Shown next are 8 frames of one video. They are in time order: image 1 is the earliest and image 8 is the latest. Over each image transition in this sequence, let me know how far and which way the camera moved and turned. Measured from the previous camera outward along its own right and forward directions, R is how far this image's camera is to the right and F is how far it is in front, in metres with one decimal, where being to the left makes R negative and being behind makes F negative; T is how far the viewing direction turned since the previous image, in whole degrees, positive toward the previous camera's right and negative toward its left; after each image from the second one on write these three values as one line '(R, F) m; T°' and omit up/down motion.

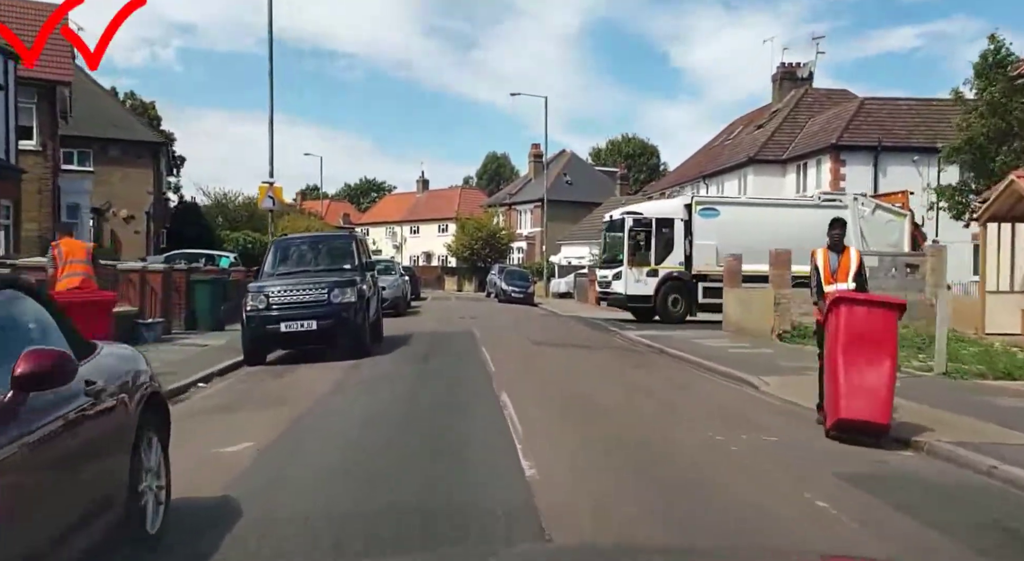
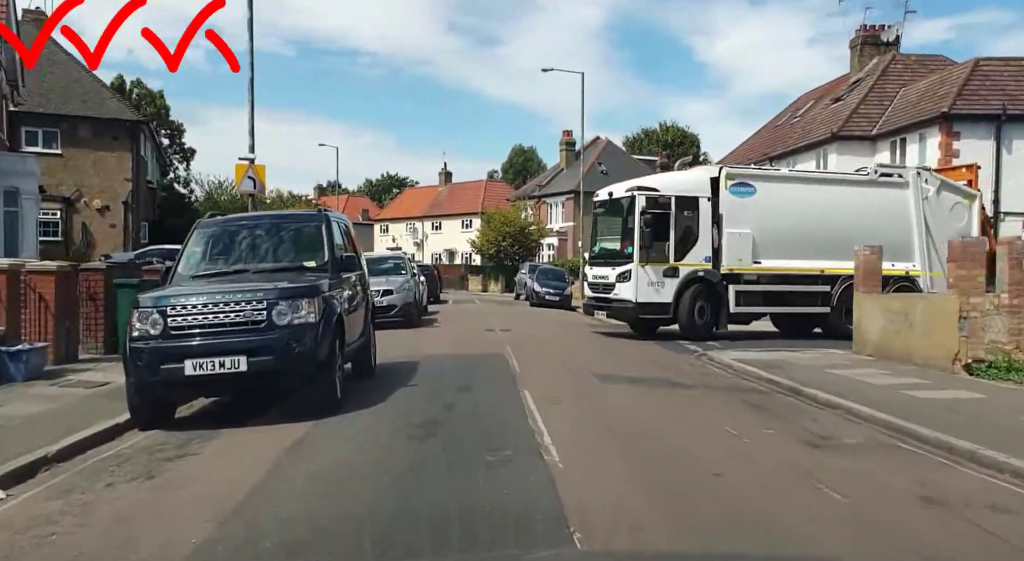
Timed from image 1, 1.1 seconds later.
(-0.4, +5.6) m; -2°
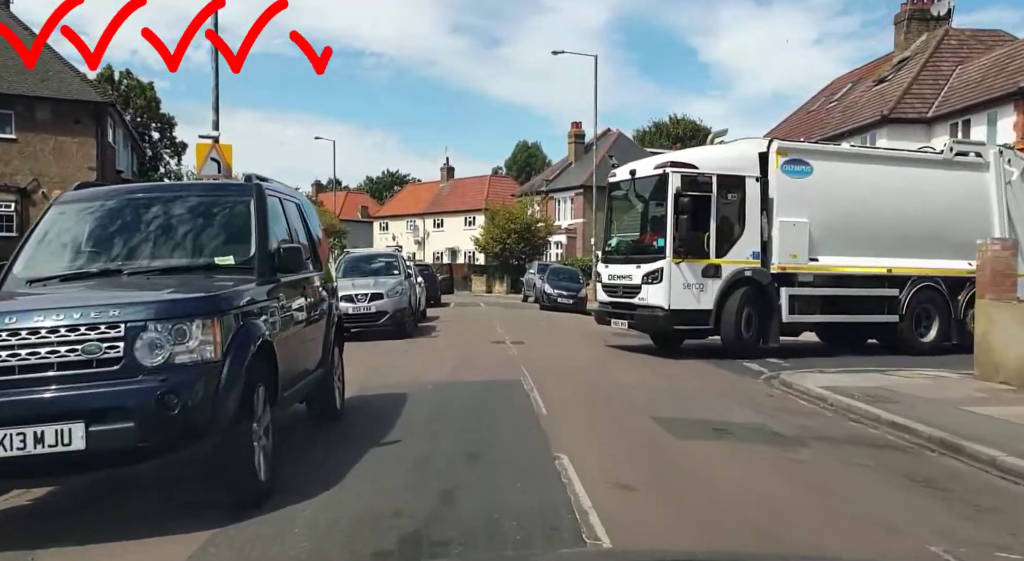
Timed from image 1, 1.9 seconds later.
(-0.2, +3.4) m; 0°
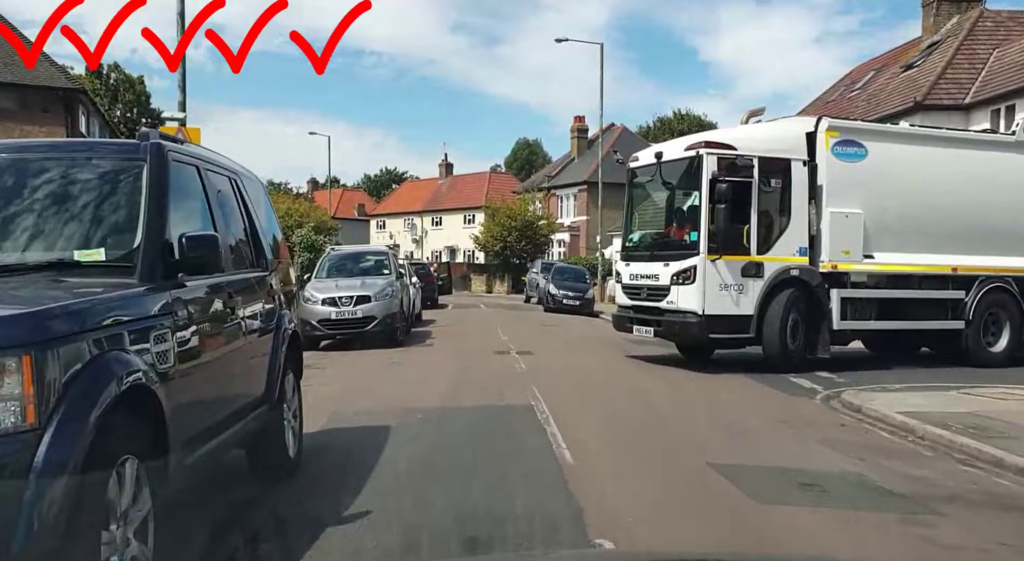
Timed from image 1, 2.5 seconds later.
(-0.1, +2.1) m; 0°
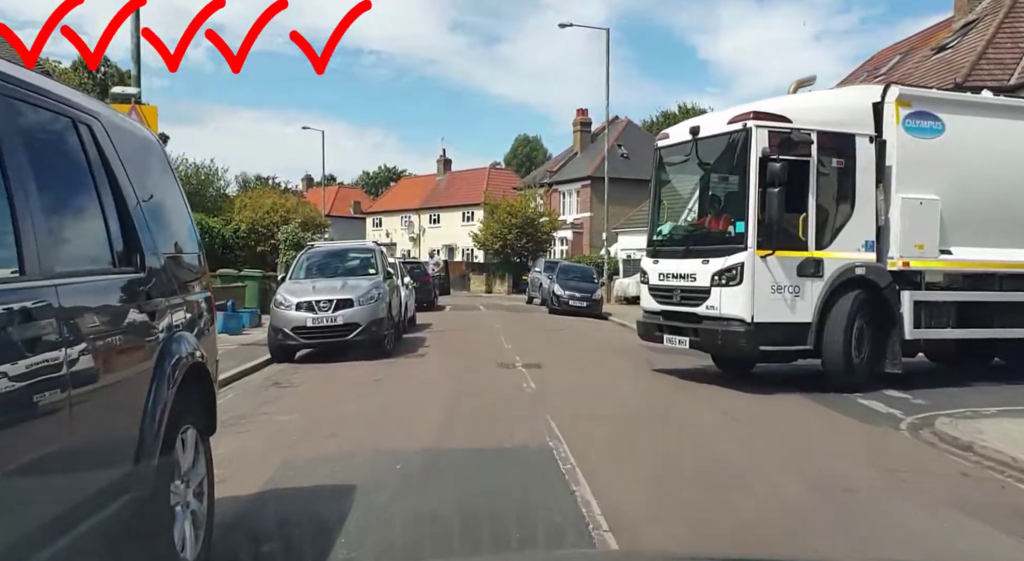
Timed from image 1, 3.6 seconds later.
(-0.1, +2.1) m; 0°
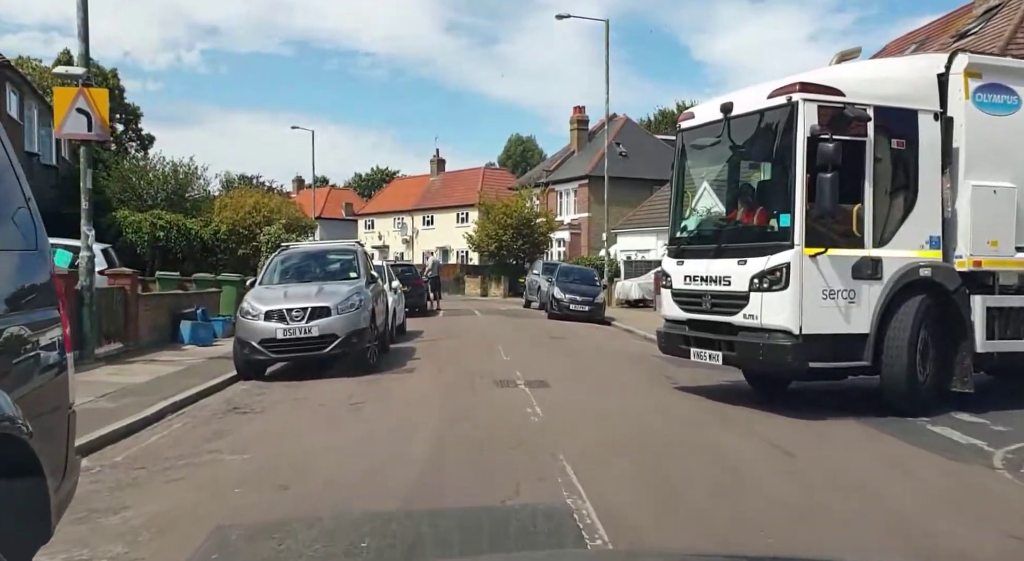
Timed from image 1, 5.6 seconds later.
(-0.1, +1.6) m; 0°
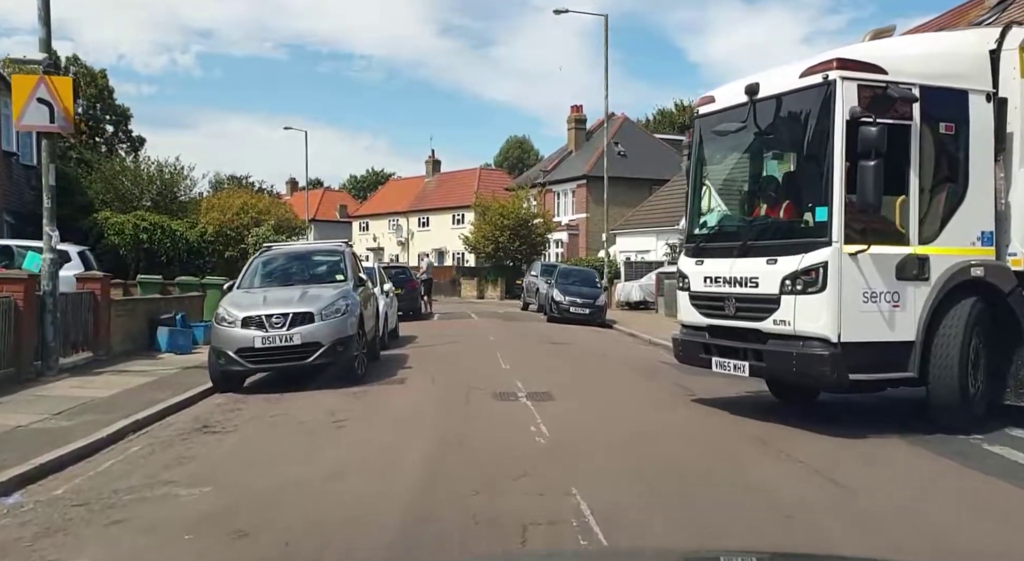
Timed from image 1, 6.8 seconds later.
(-0.1, +1.0) m; 0°
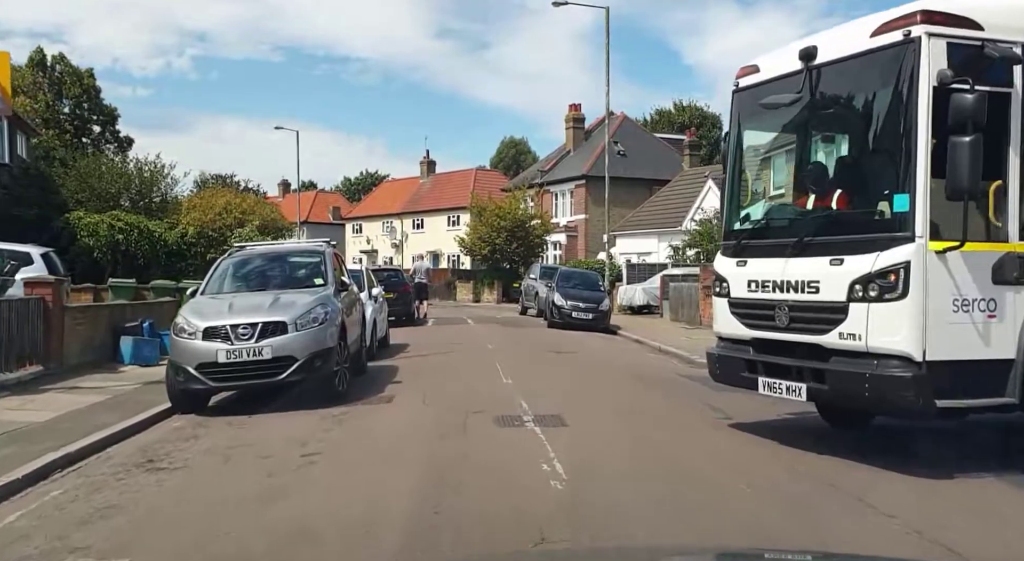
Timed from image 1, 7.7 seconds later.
(-0.1, +1.4) m; 0°
